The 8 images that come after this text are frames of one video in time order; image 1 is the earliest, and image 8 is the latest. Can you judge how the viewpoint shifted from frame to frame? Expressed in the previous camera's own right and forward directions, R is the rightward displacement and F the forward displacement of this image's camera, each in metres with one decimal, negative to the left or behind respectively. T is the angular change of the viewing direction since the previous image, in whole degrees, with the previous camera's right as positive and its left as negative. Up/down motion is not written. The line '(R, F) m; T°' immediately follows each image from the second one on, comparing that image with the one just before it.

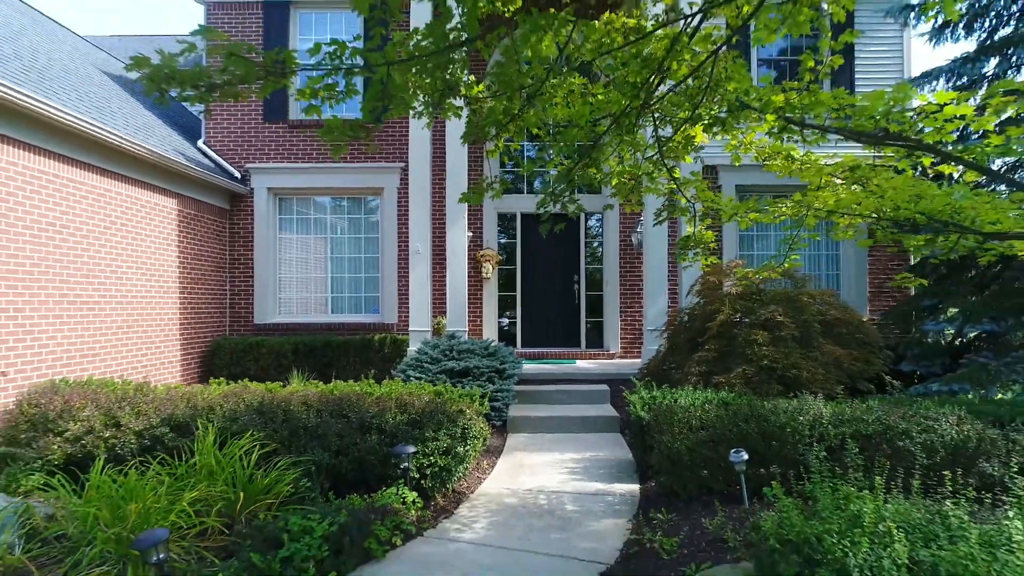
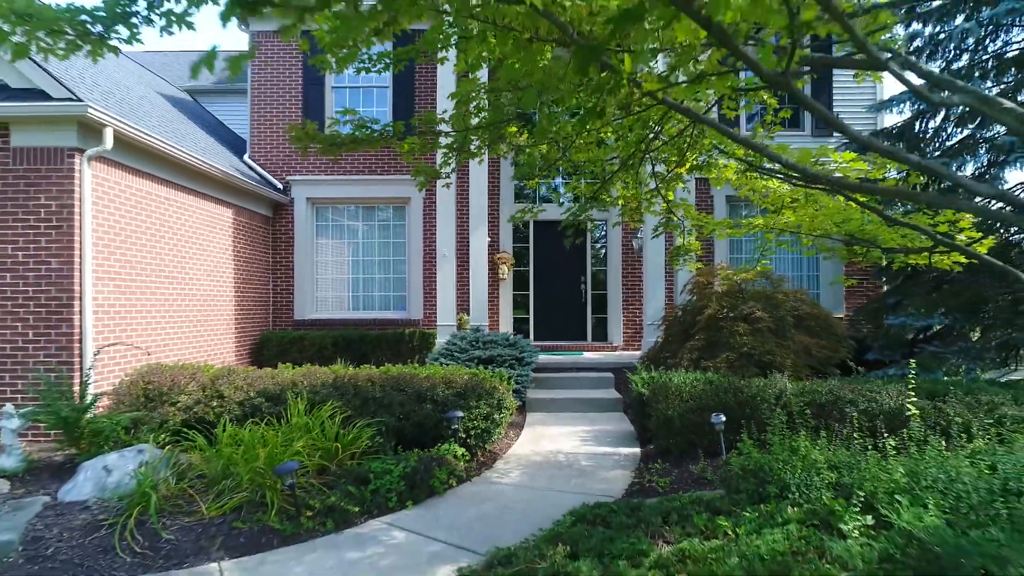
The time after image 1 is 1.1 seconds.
(-0.2, -1.1) m; 0°
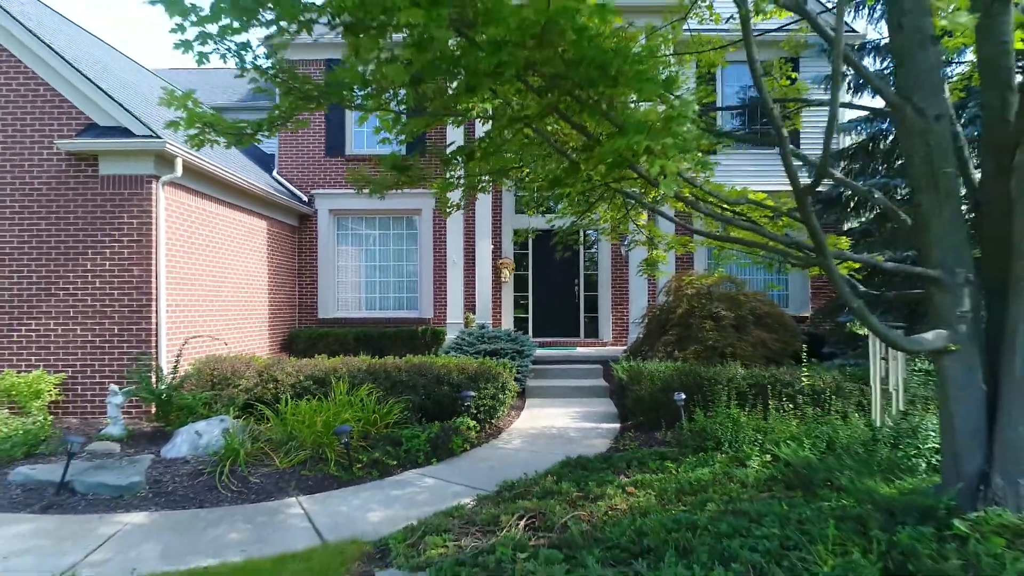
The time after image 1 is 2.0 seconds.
(0.0, -1.2) m; 0°
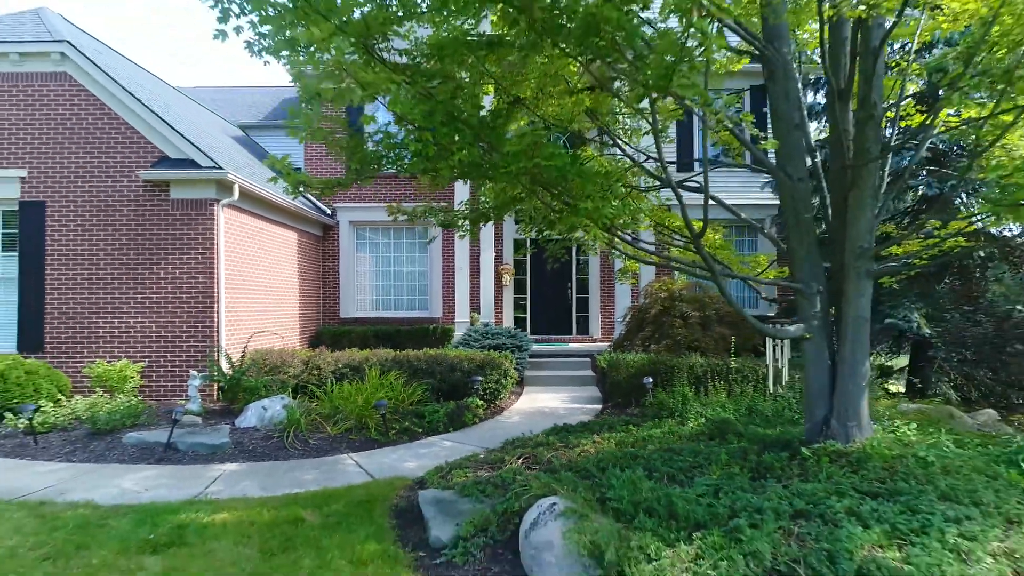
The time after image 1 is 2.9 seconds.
(0.0, -1.5) m; 0°
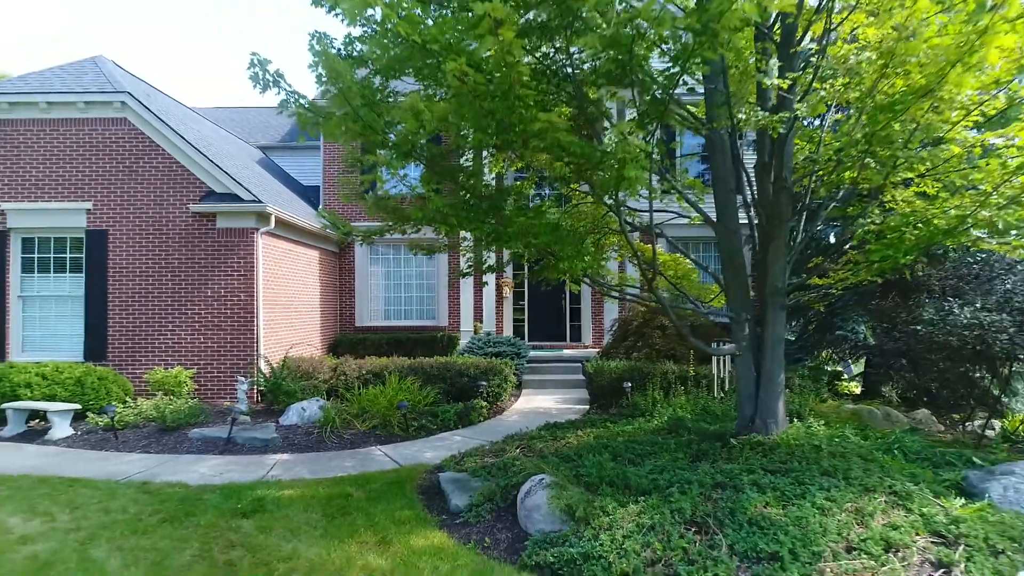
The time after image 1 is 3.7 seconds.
(0.0, -1.3) m; 0°
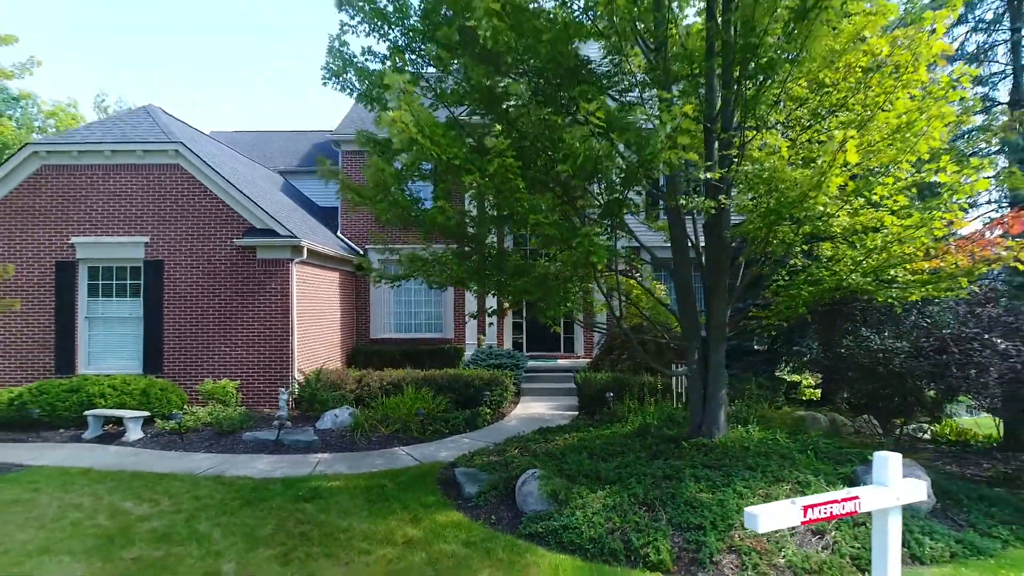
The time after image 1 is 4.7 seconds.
(0.0, -1.6) m; 0°
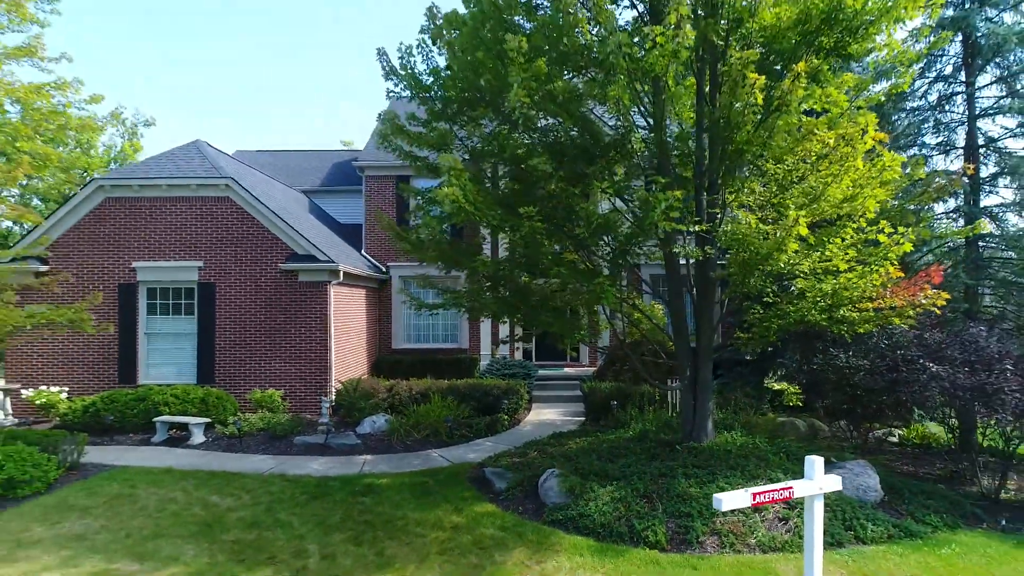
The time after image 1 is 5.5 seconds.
(-0.3, -1.4) m; 0°
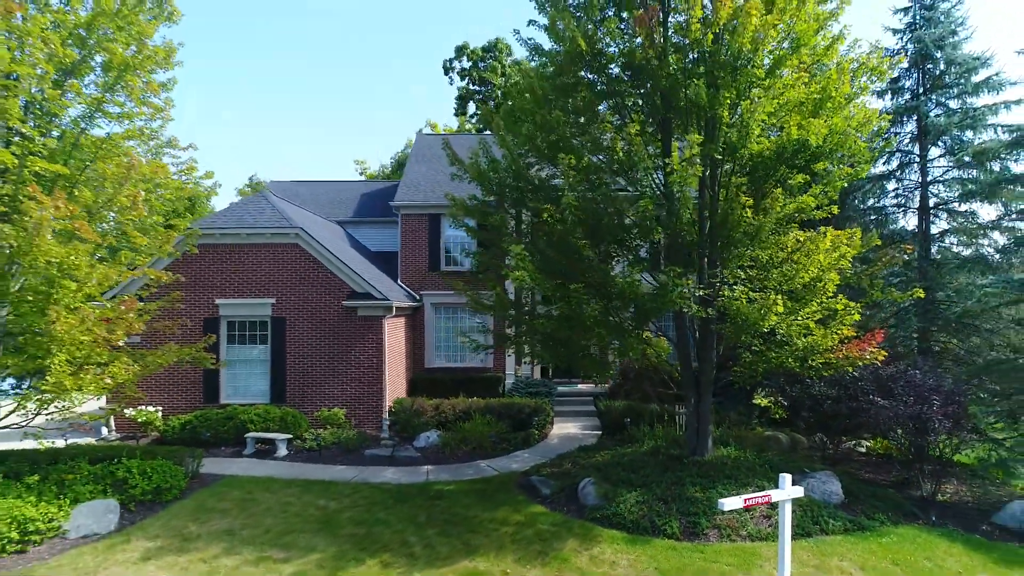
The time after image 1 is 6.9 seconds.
(-0.8, -2.2) m; +1°
